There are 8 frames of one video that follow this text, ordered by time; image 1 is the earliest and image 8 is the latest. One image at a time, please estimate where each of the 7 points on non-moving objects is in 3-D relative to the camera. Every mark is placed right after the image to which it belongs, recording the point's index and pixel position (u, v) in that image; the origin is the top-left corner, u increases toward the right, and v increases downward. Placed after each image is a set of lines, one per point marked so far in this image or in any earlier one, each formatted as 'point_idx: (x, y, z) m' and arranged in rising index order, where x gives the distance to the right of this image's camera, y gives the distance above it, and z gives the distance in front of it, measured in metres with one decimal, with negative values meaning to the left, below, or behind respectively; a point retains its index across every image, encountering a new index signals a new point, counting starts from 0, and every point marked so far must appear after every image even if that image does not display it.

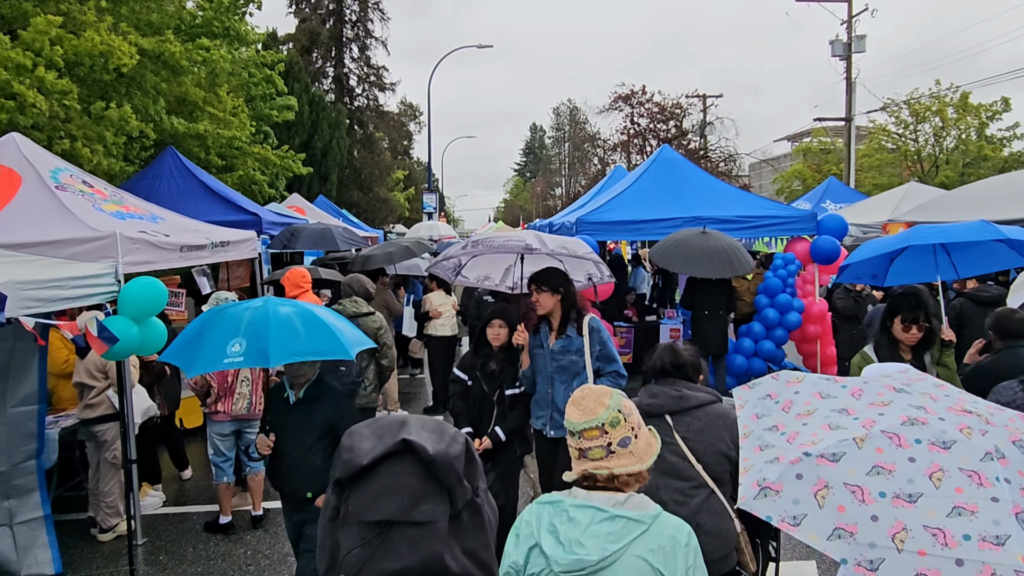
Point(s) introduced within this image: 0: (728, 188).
0: (+2.8, +1.3, +9.2) m
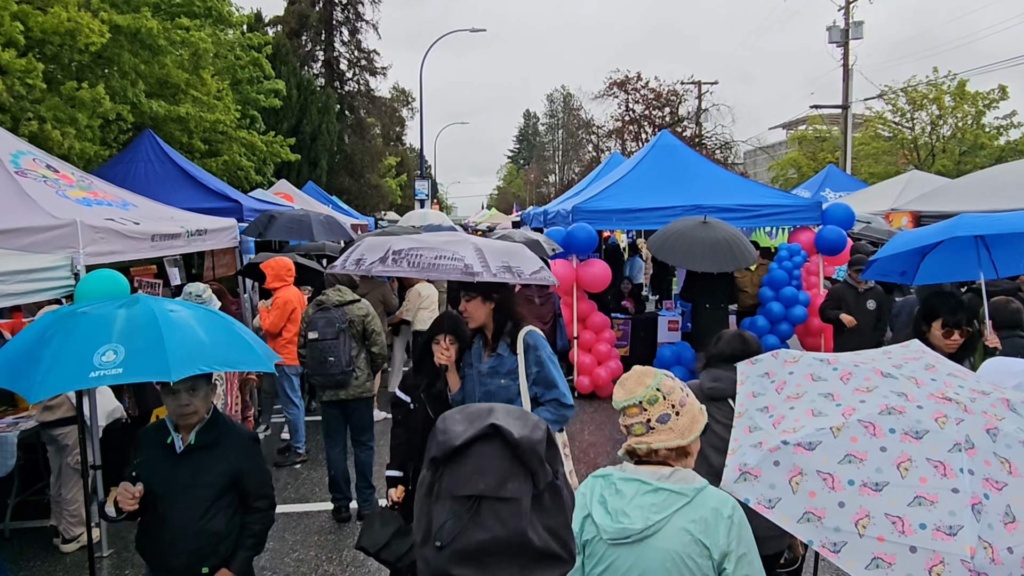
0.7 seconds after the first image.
0: (+2.7, +1.4, +8.9) m
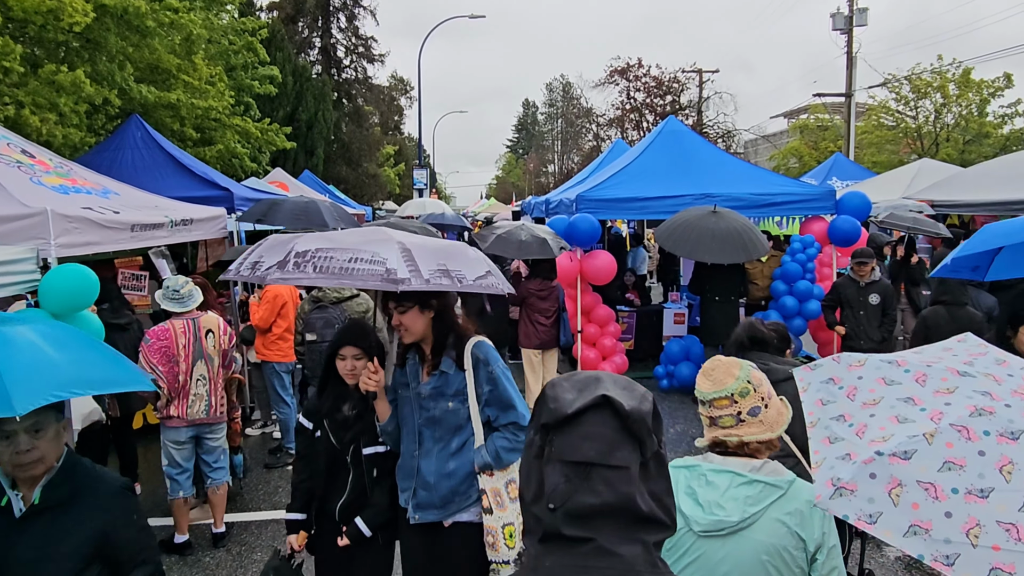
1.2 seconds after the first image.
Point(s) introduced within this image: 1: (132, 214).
0: (+2.7, +1.5, +8.6) m
1: (-2.7, +0.5, +5.2) m
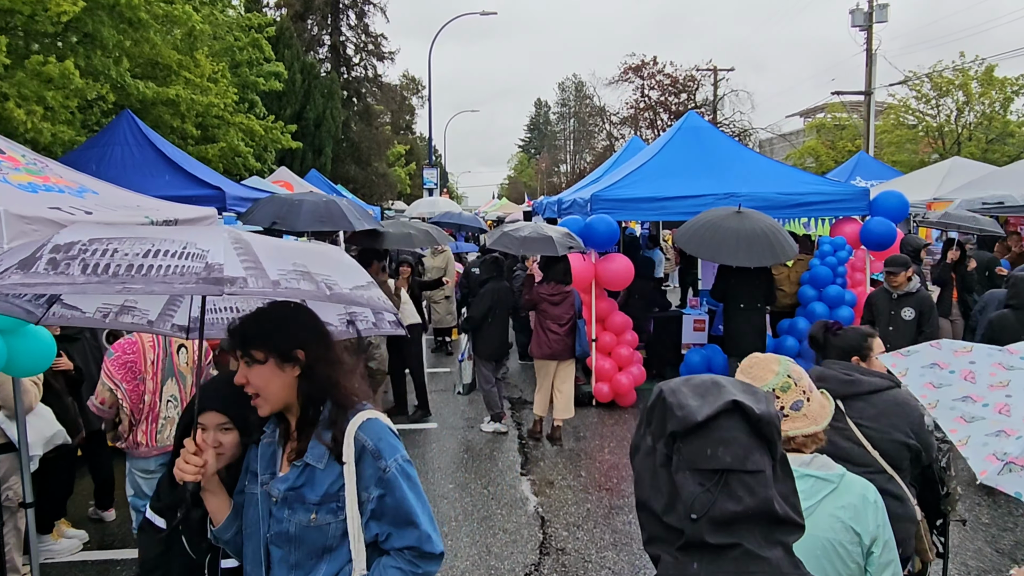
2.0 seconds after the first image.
0: (+2.8, +1.4, +8.1) m
1: (-2.7, +0.5, +4.8) m
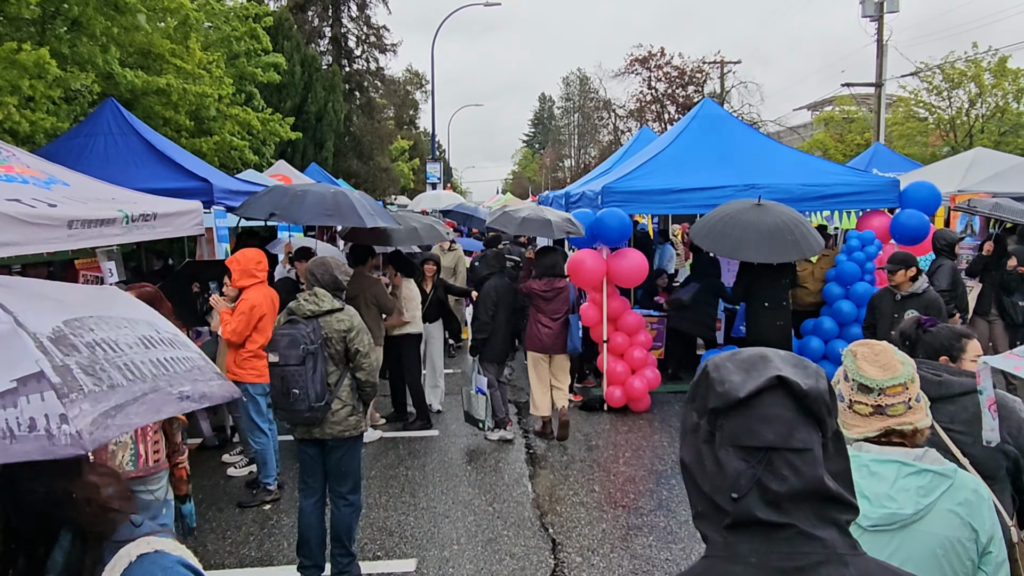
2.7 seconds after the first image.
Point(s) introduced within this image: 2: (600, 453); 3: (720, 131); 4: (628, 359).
0: (+2.9, +1.4, +7.6) m
1: (-2.6, +0.5, +4.3) m
2: (+0.7, -1.3, +5.8) m
3: (+2.3, +1.7, +7.9) m
4: (+1.1, -0.7, +6.9) m
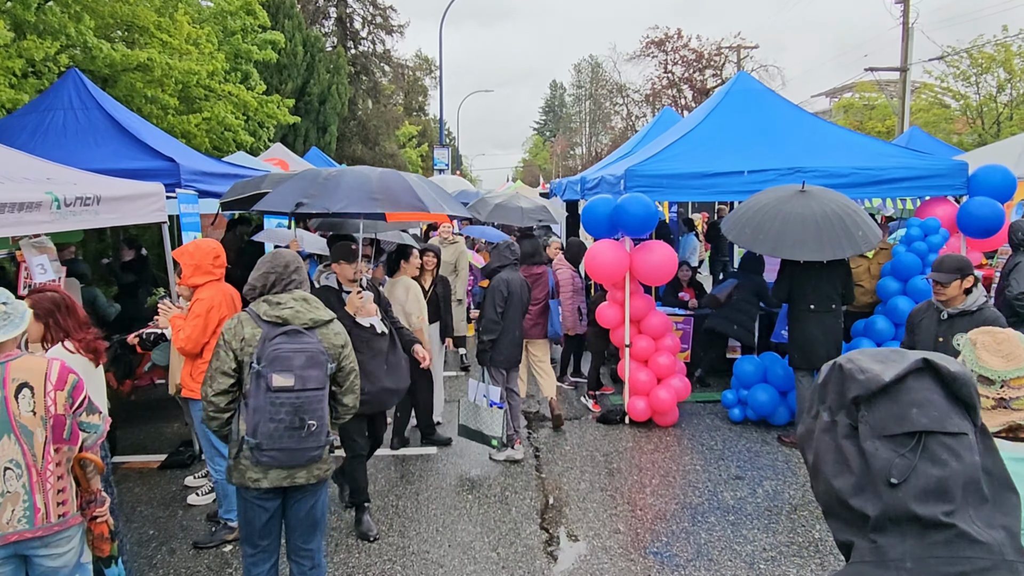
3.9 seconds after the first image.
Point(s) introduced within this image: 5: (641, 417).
0: (+3.0, +1.5, +6.7) m
1: (-2.6, +0.5, +3.5) m
2: (+0.8, -1.3, +5.0) m
3: (+2.4, +1.7, +7.0) m
4: (+1.2, -0.7, +6.1) m
5: (+1.1, -1.1, +6.0) m
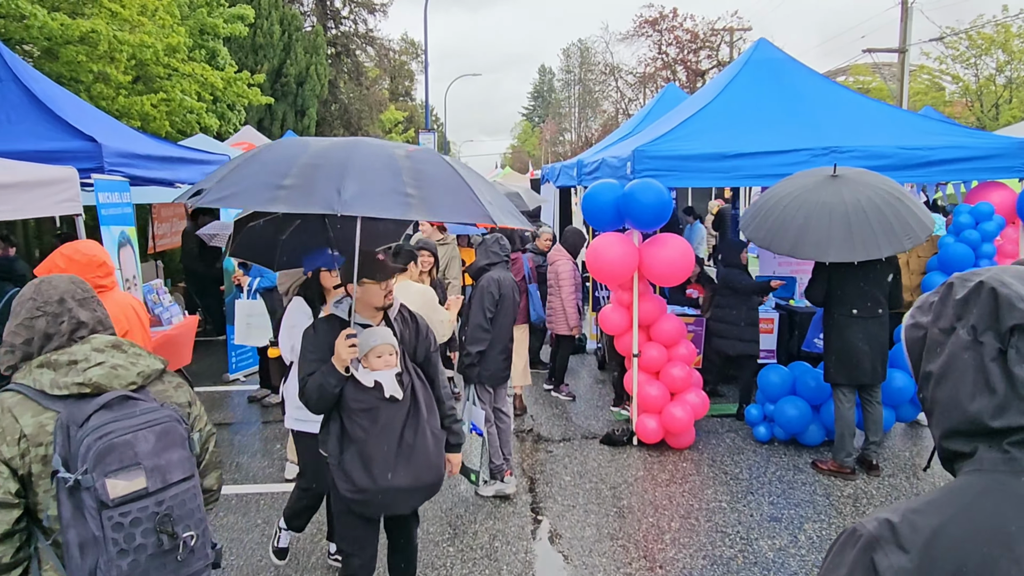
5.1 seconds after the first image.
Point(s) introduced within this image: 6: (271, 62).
0: (+2.9, +1.5, +5.9) m
1: (-2.6, +0.4, +2.6) m
2: (+0.7, -1.3, +4.1) m
3: (+2.3, +1.8, +6.1) m
4: (+1.1, -0.7, +5.2) m
5: (+1.0, -1.1, +5.2) m
6: (-6.4, +6.0, +19.3) m
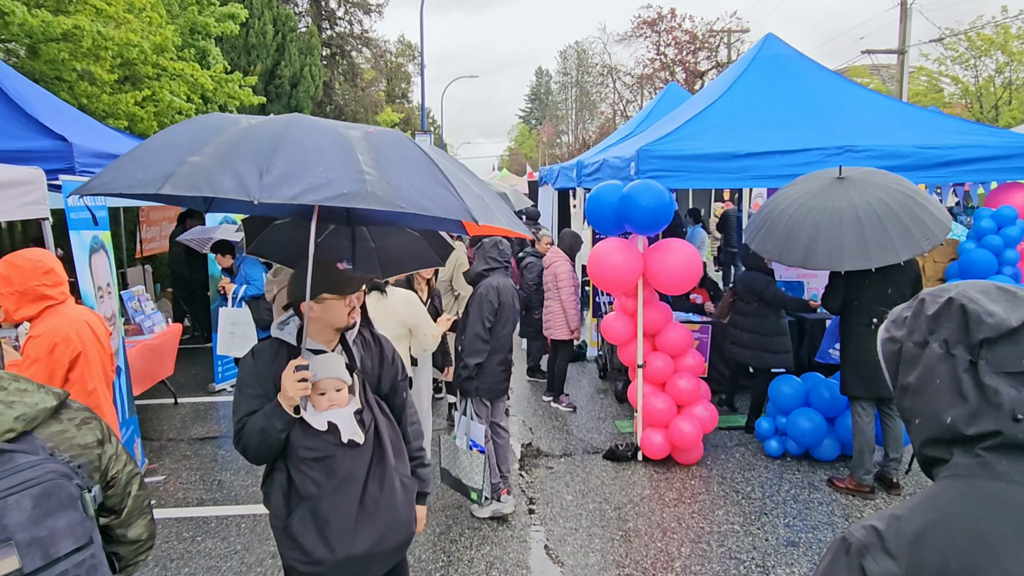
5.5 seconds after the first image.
0: (+2.9, +1.4, +5.6) m
1: (-2.6, +0.4, +2.3) m
2: (+0.7, -1.4, +3.9) m
3: (+2.2, +1.7, +5.9) m
4: (+1.1, -0.7, +5.0) m
5: (+1.0, -1.1, +4.9) m
6: (-6.5, +5.9, +19.0) m
